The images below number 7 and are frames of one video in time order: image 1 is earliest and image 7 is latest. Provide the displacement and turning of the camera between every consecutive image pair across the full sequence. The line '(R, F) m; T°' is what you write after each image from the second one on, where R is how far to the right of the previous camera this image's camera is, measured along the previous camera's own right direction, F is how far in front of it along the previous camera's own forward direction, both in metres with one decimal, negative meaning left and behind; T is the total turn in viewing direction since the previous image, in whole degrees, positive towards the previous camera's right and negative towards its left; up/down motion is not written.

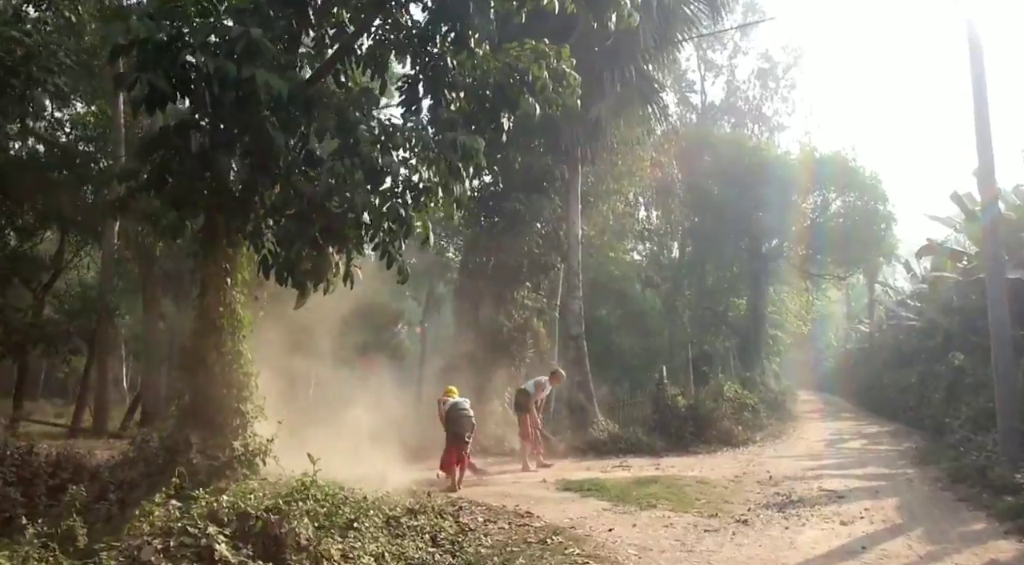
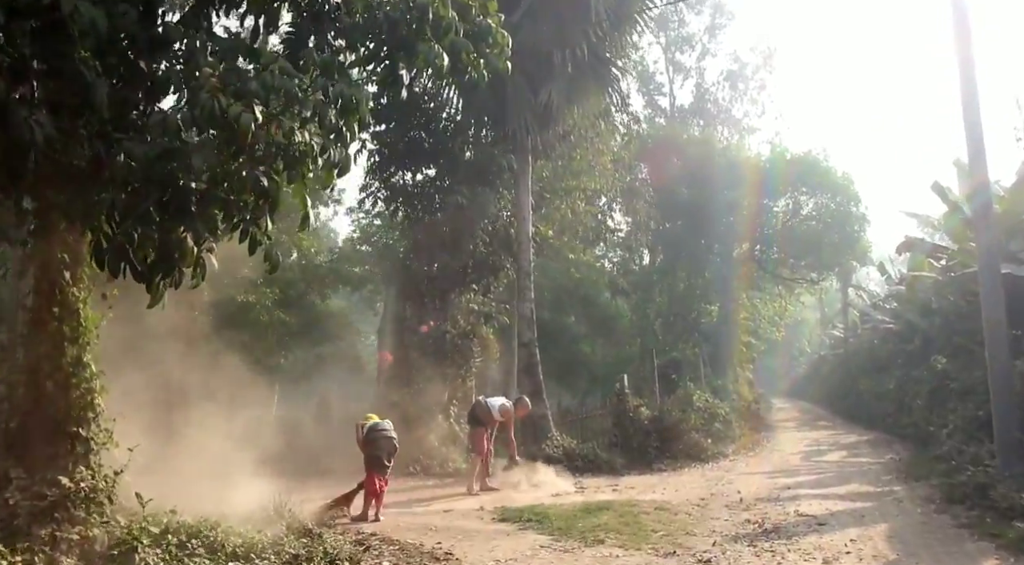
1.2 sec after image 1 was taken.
(+0.5, +1.5) m; +2°
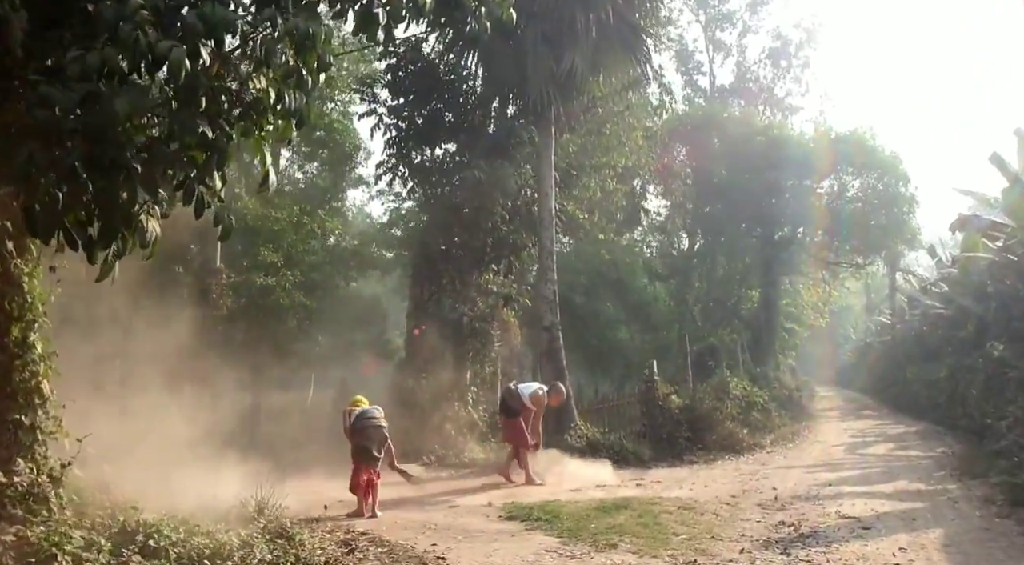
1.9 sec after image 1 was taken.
(+0.3, +0.9) m; -3°
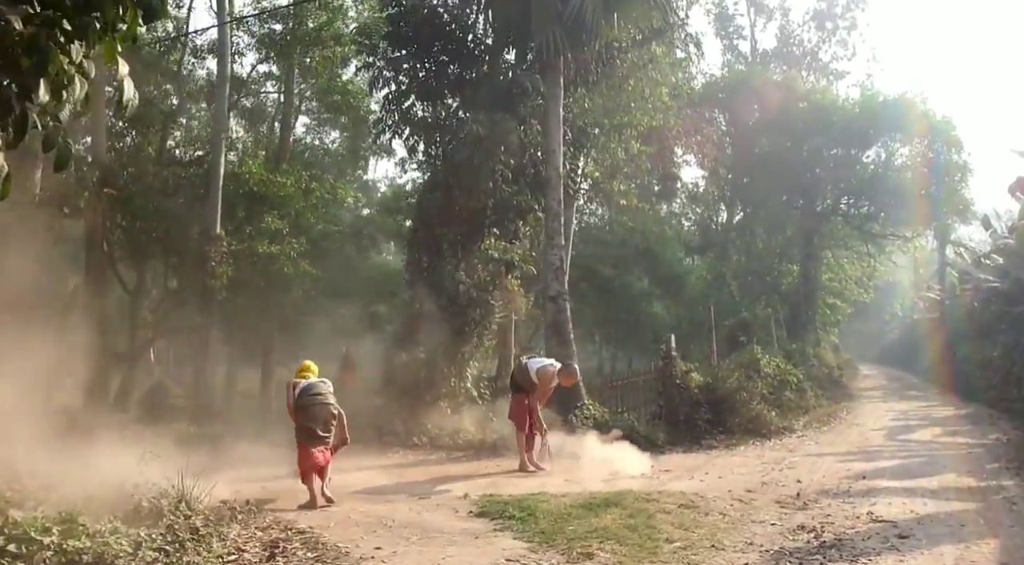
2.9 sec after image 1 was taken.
(+0.5, +1.3) m; -3°
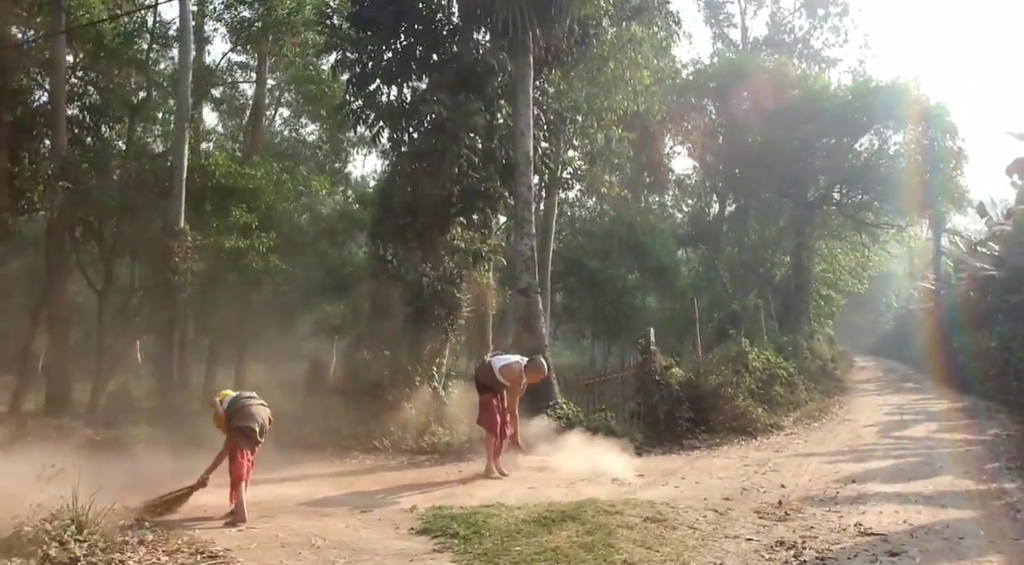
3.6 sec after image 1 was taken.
(+0.4, +0.8) m; 0°
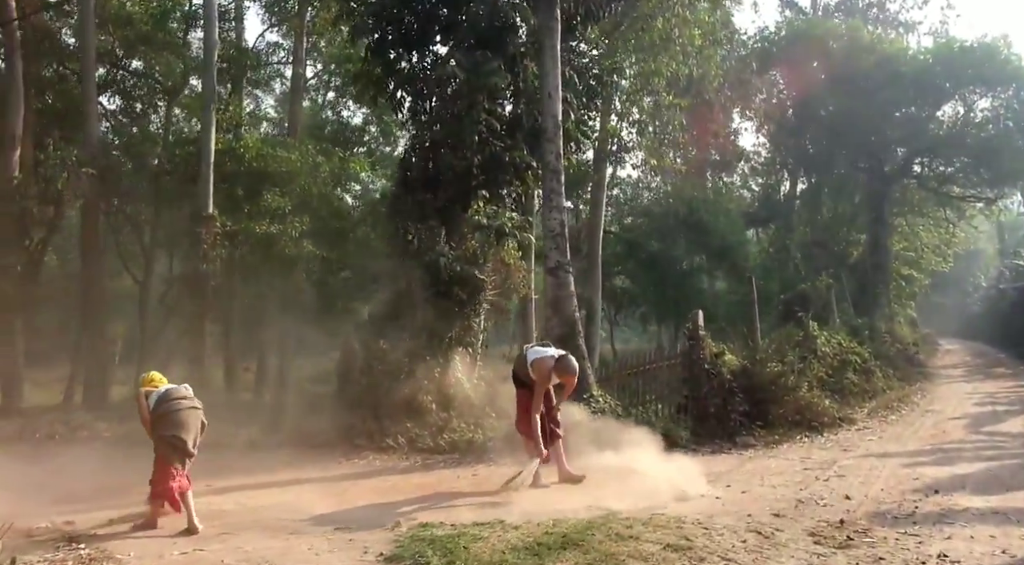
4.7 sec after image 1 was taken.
(+0.5, +1.3) m; -4°
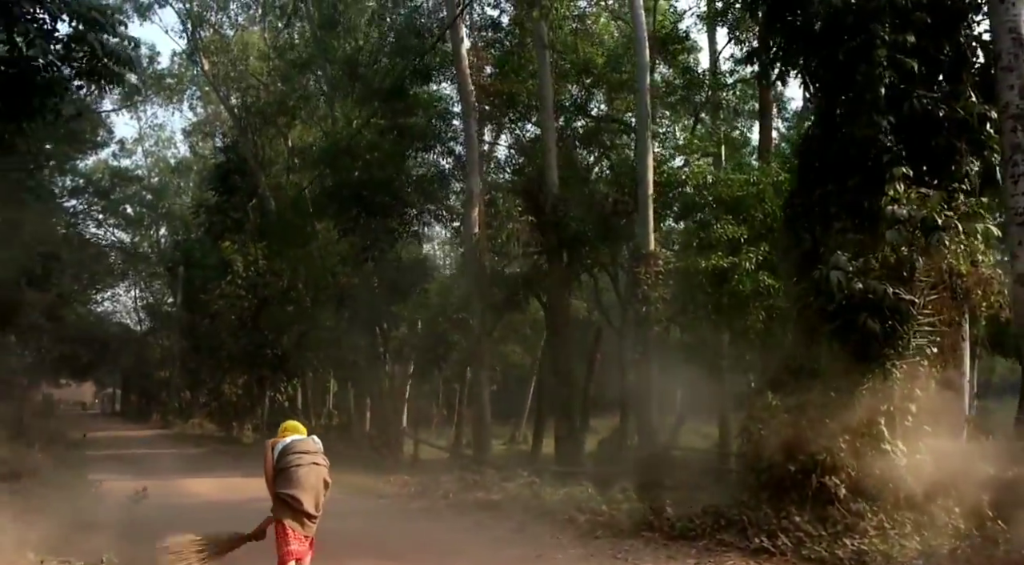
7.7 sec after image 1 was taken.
(+1.2, +3.3) m; -35°
